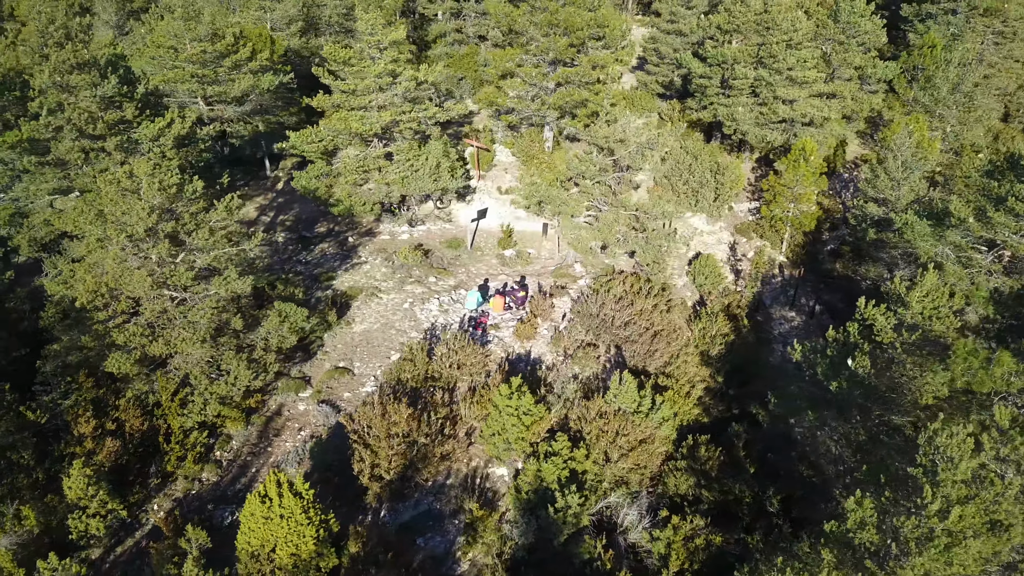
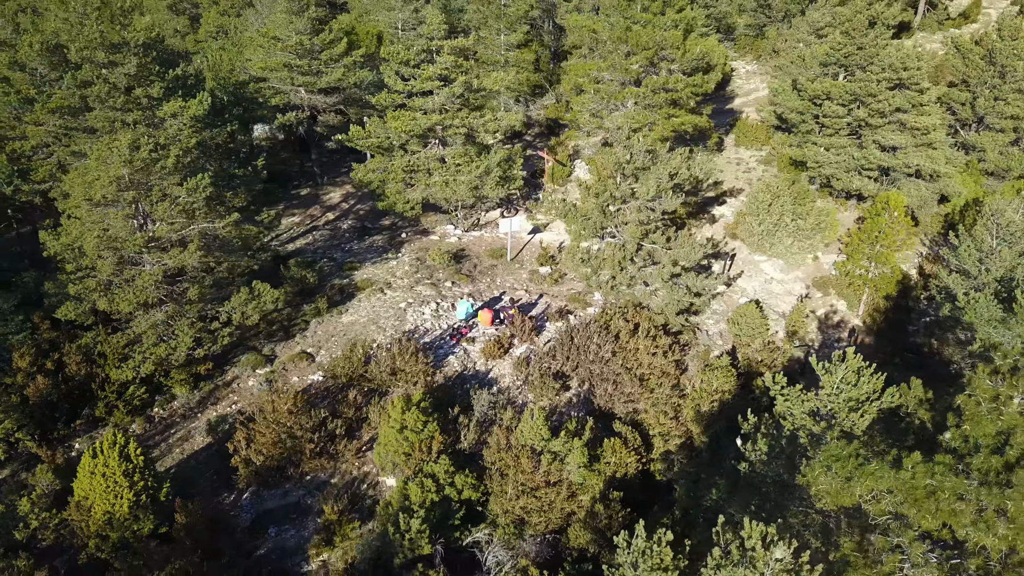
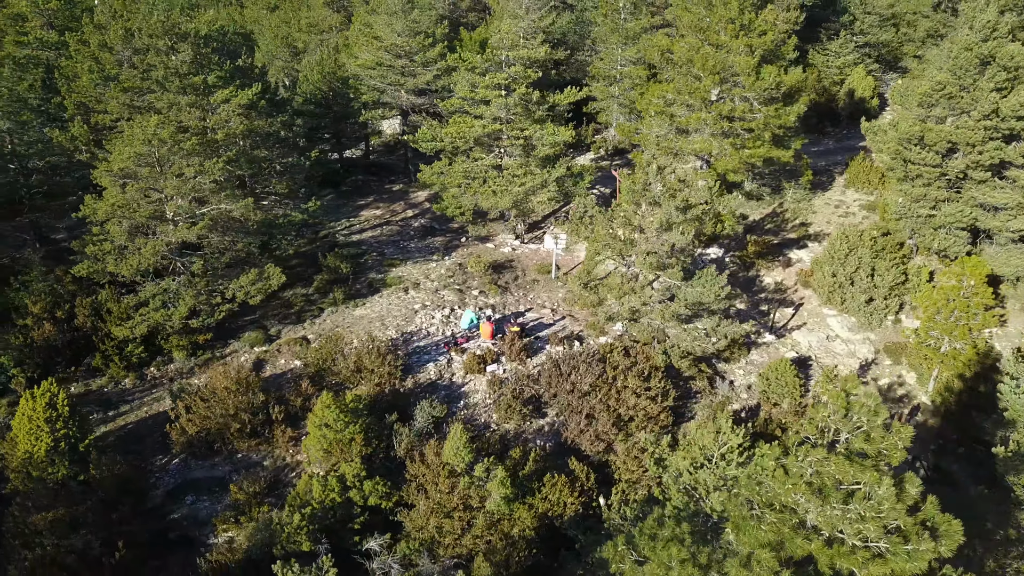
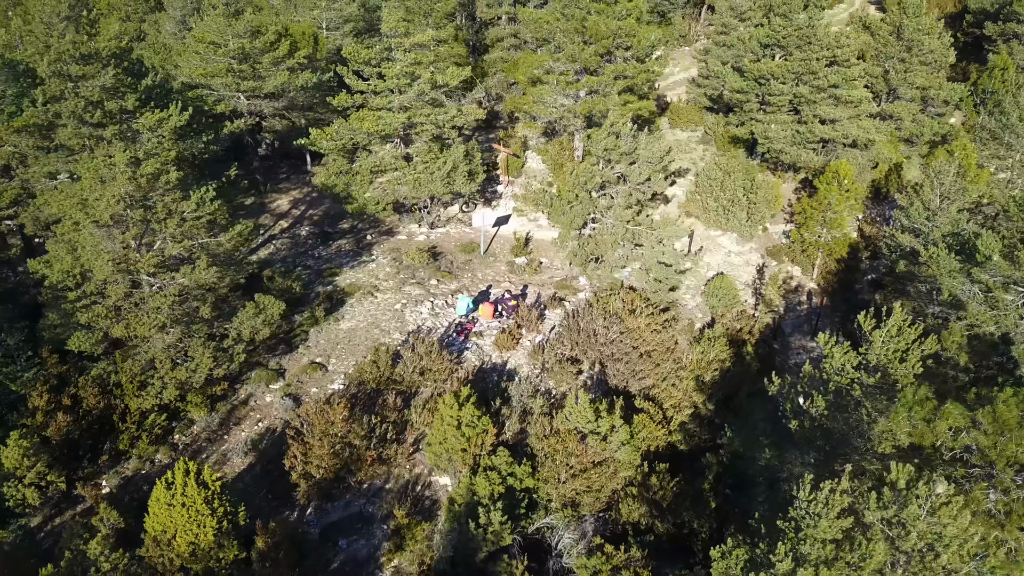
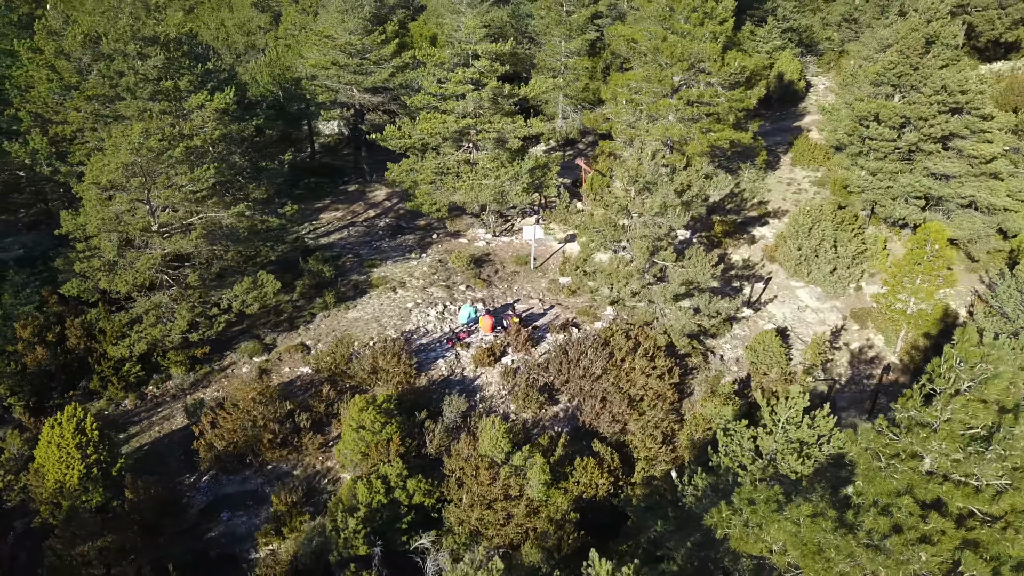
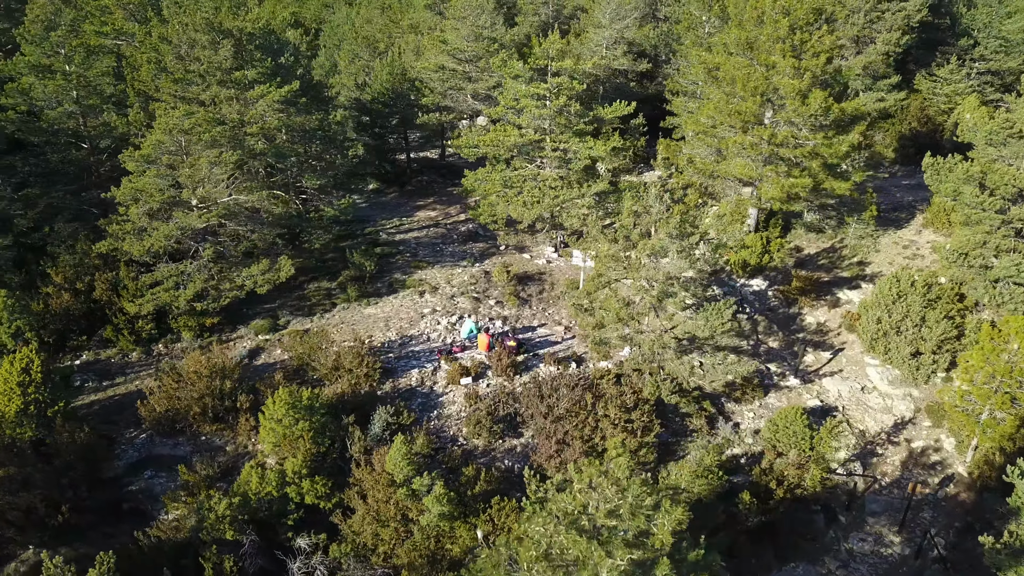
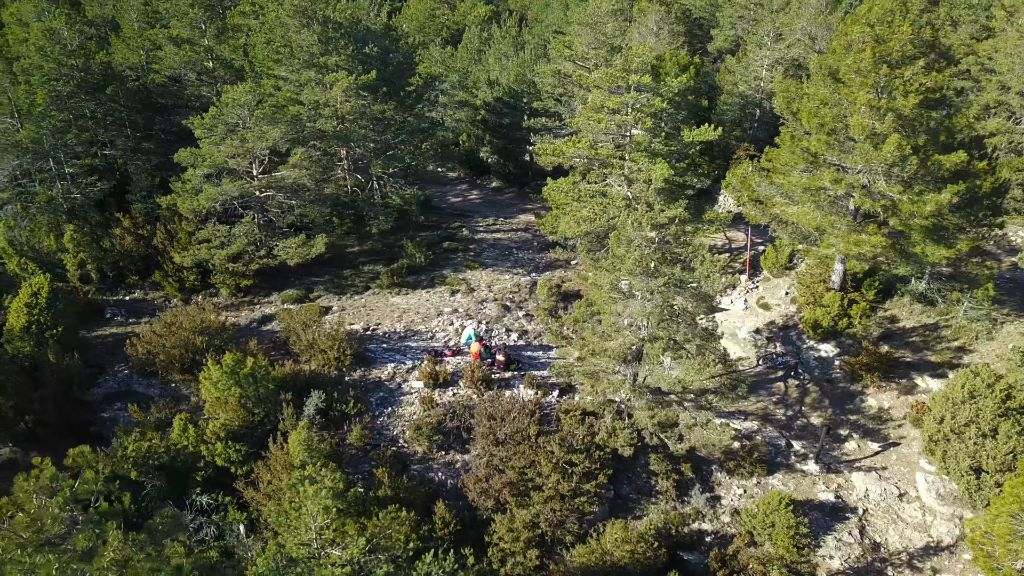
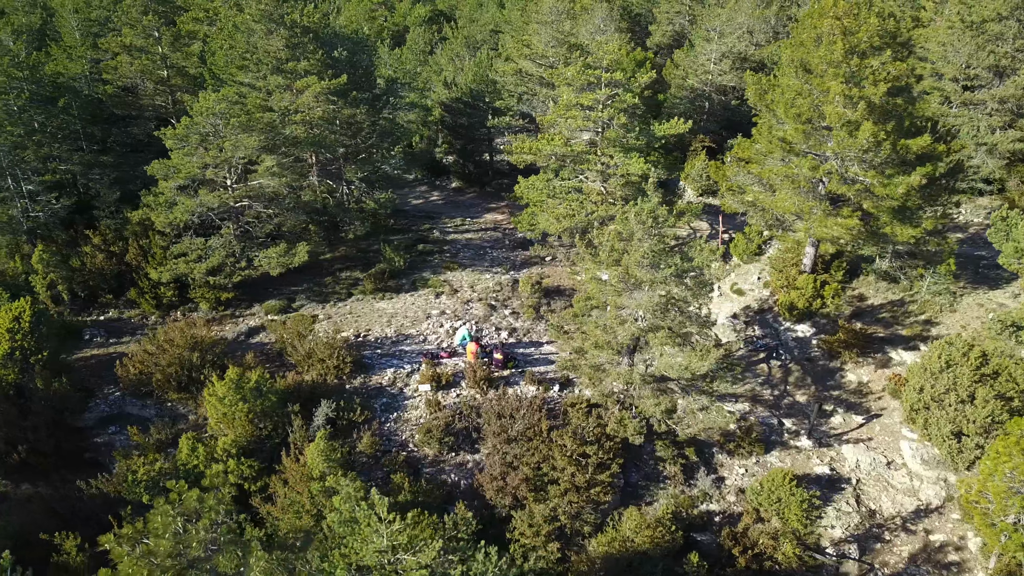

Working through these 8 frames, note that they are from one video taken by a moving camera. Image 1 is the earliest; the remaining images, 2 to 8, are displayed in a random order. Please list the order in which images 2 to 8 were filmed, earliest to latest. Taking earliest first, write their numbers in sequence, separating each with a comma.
4, 2, 5, 3, 6, 8, 7
